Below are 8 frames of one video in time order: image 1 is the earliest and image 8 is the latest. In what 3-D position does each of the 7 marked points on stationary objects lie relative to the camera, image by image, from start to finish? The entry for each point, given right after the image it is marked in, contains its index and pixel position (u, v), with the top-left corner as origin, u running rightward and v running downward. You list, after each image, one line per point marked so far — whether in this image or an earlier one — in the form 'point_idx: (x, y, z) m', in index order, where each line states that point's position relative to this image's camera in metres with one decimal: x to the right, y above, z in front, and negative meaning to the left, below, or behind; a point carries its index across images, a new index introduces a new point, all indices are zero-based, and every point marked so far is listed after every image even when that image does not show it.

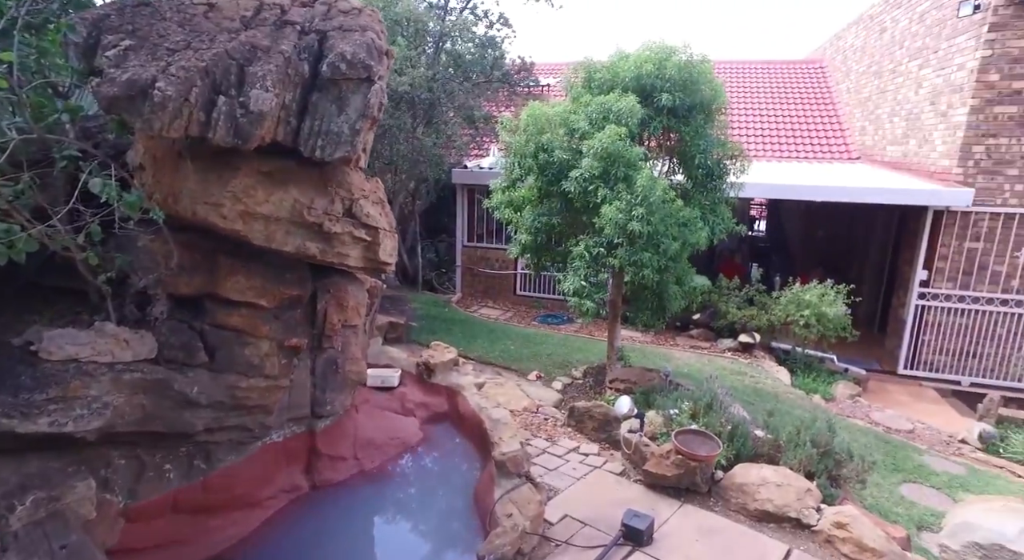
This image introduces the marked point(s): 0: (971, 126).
0: (+6.5, +2.2, +7.9) m
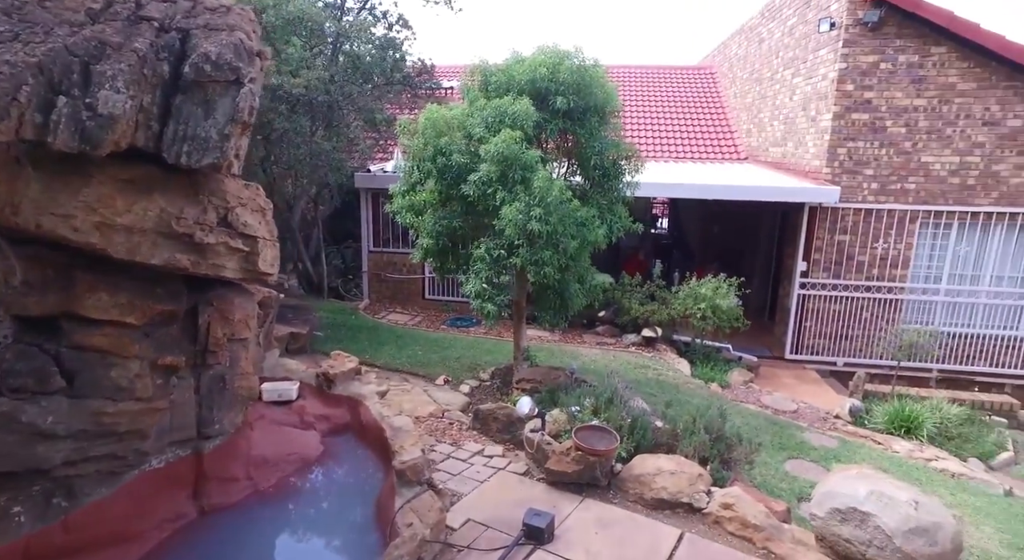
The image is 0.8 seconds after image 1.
0: (+5.1, +2.3, +8.7) m
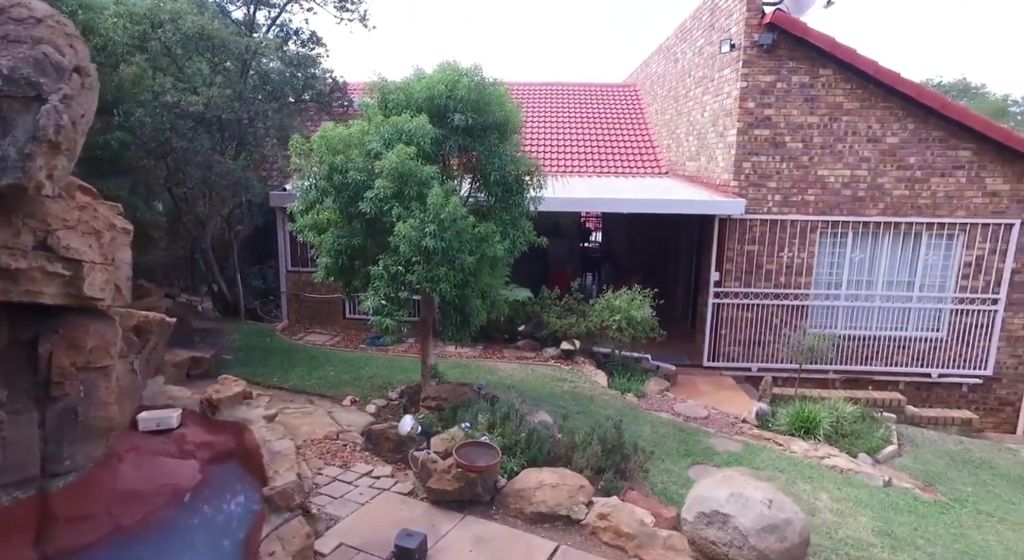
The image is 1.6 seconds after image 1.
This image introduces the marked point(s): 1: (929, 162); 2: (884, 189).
0: (+3.7, +2.2, +9.2) m
1: (+6.7, +1.9, +9.1) m
2: (+6.1, +1.5, +9.2) m
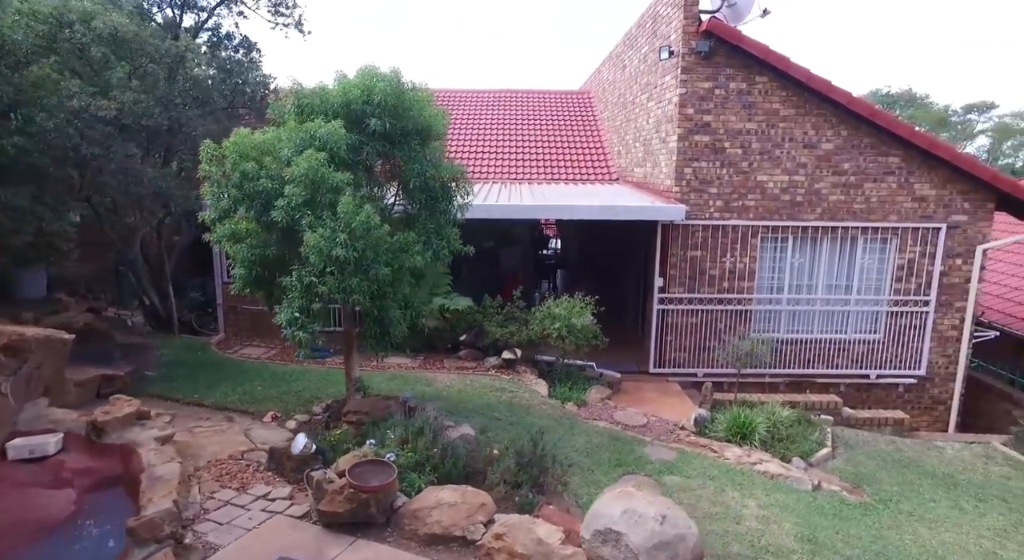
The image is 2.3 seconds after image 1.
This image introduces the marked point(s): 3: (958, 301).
0: (+2.8, +2.1, +9.2) m
1: (+5.8, +1.9, +9.2) m
2: (+5.2, +1.4, +9.3) m
3: (+7.6, -0.4, +9.5) m
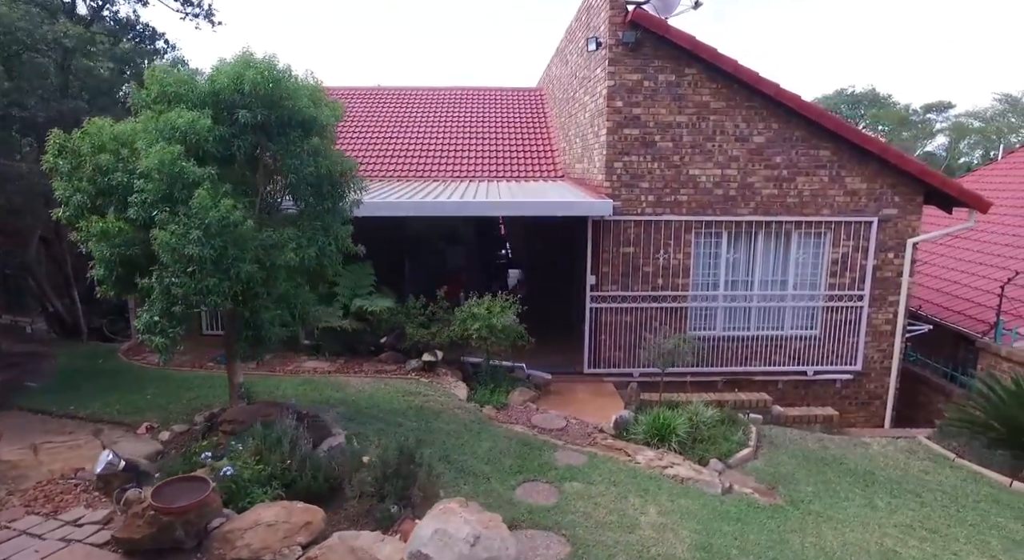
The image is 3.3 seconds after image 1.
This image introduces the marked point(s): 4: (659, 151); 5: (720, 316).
0: (+1.6, +2.2, +9.0) m
1: (+4.6, +1.9, +9.1) m
2: (+4.0, +1.5, +9.2) m
3: (+6.4, -0.3, +9.5) m
4: (+2.4, +2.1, +9.0) m
5: (+3.5, -0.6, +9.5) m
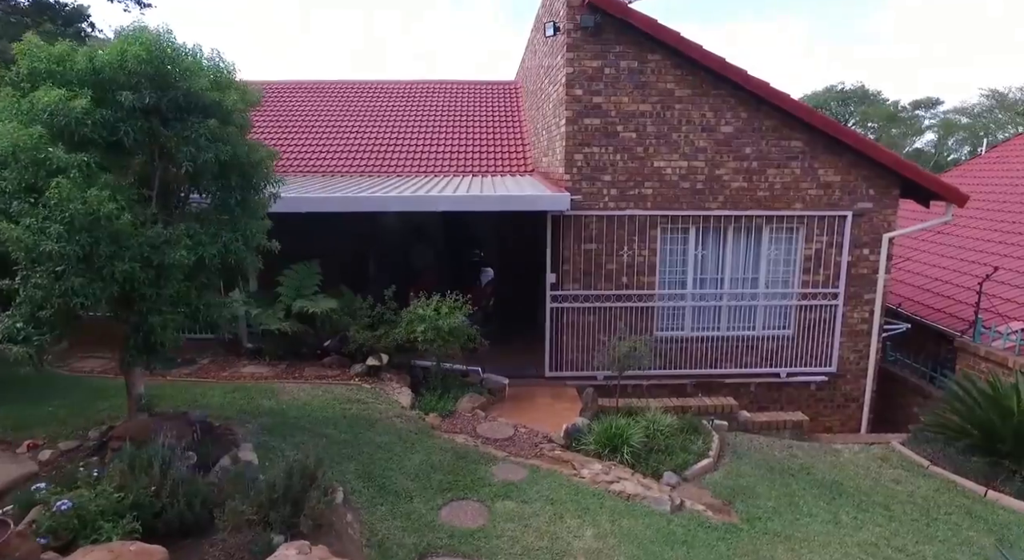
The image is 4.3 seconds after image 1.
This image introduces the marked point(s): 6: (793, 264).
0: (+0.9, +2.2, +8.5) m
1: (+3.9, +2.0, +8.7) m
2: (+3.3, +1.5, +8.7) m
3: (+5.7, -0.2, +9.0) m
4: (+1.7, +2.1, +8.5) m
5: (+2.8, -0.6, +9.0) m
6: (+4.5, +0.3, +9.0) m
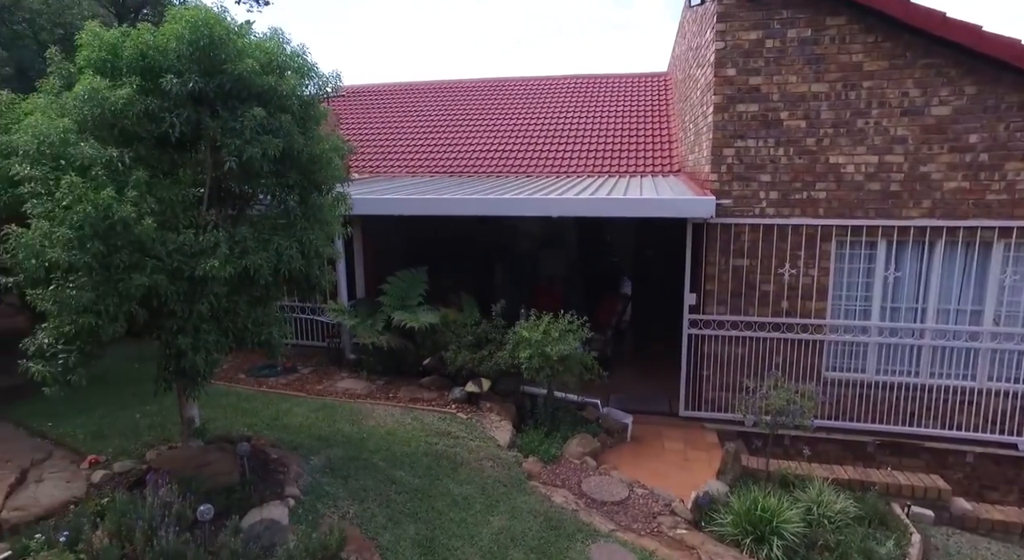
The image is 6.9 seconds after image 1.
0: (+2.5, +1.9, +6.9) m
1: (+5.5, +1.6, +6.3) m
2: (+4.9, +1.2, +6.5) m
3: (+7.3, -0.7, +6.1) m
4: (+3.3, +1.8, +6.7) m
5: (+4.4, -0.9, +6.8) m
6: (+6.1, -0.2, +6.4) m
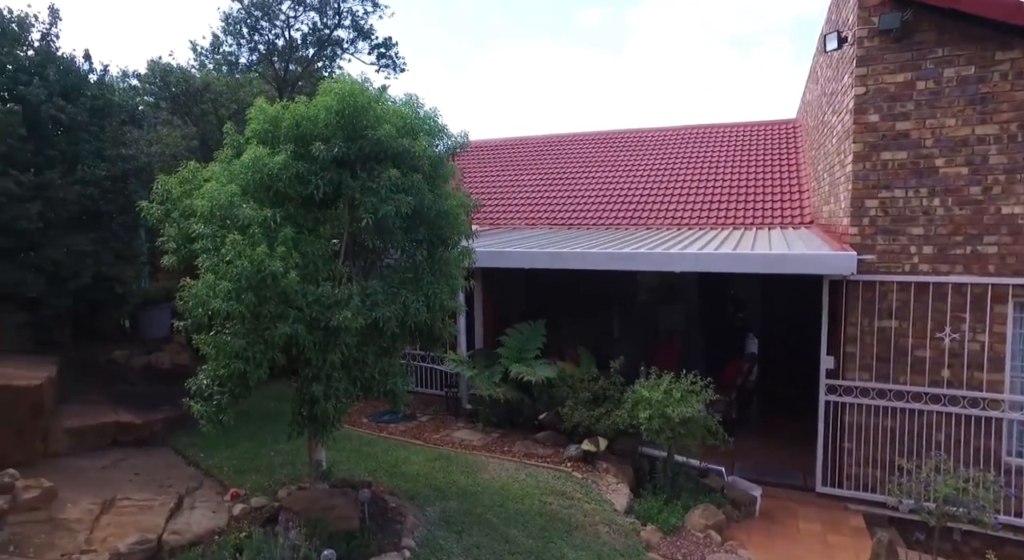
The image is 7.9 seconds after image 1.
0: (+4.0, +1.2, +6.3) m
1: (+6.7, +0.9, +5.1) m
2: (+6.2, +0.5, +5.4) m
3: (+8.4, -1.4, +4.4) m
4: (+4.7, +1.1, +6.0) m
5: (+5.7, -1.7, +5.6) m
6: (+7.3, -0.9, +4.9) m
